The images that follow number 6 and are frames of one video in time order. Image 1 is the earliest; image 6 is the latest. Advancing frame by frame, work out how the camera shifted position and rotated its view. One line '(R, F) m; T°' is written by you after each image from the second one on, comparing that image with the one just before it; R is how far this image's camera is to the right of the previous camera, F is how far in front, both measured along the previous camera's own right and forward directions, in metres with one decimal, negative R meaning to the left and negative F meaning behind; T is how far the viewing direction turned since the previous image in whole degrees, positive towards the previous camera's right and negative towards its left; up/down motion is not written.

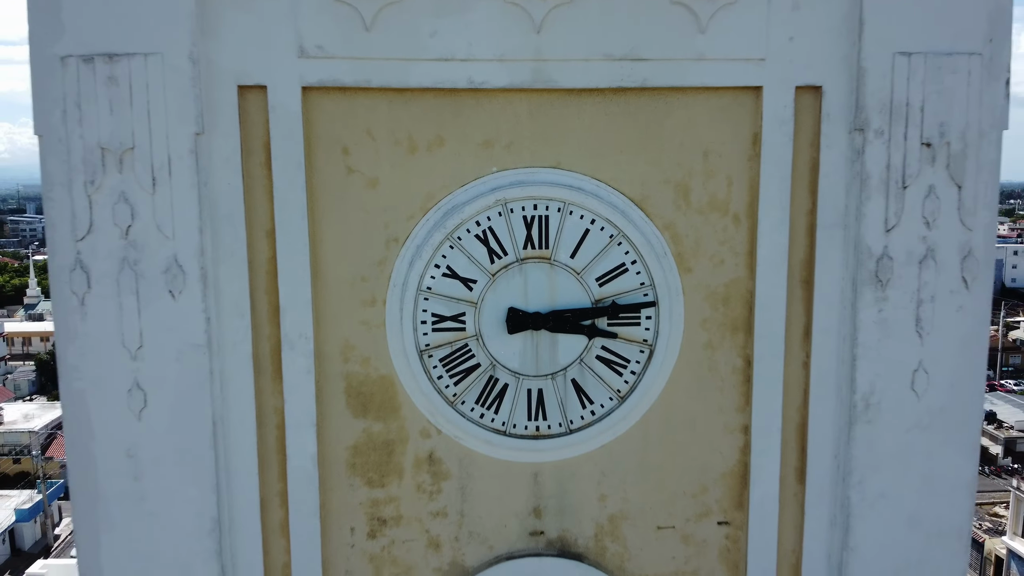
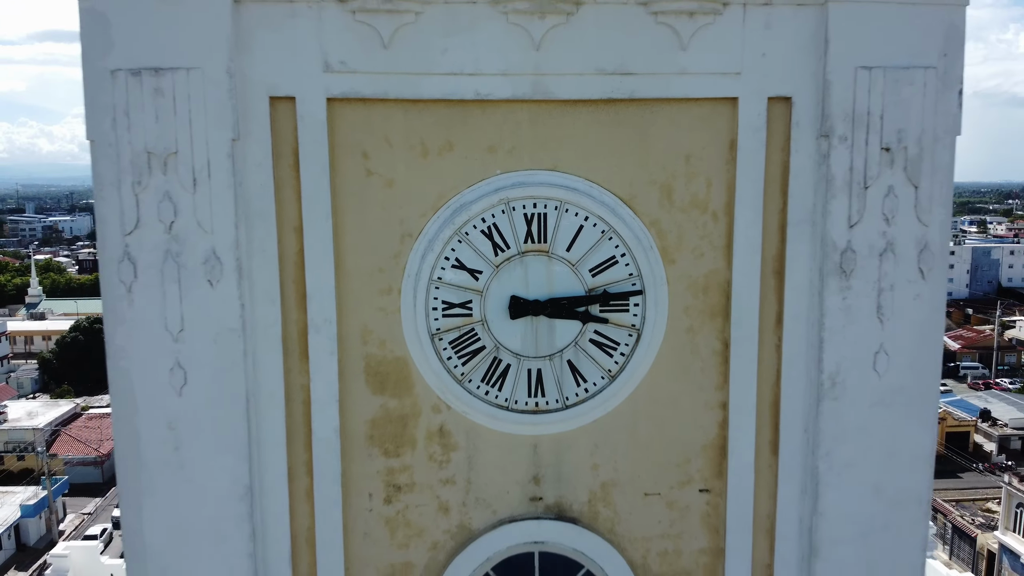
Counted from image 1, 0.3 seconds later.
(0.0, -0.4) m; 0°
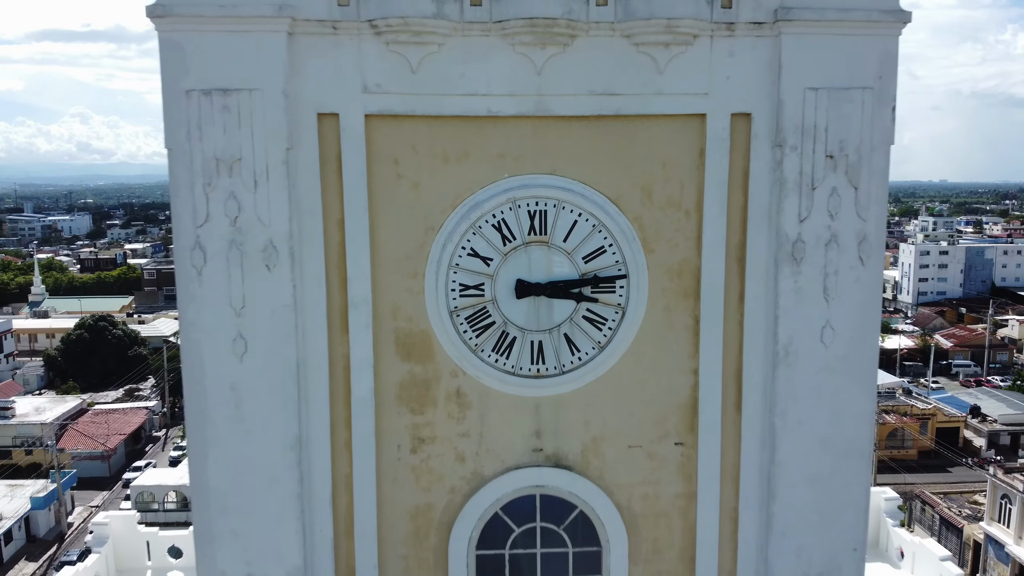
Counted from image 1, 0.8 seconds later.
(0.0, -0.7) m; 0°
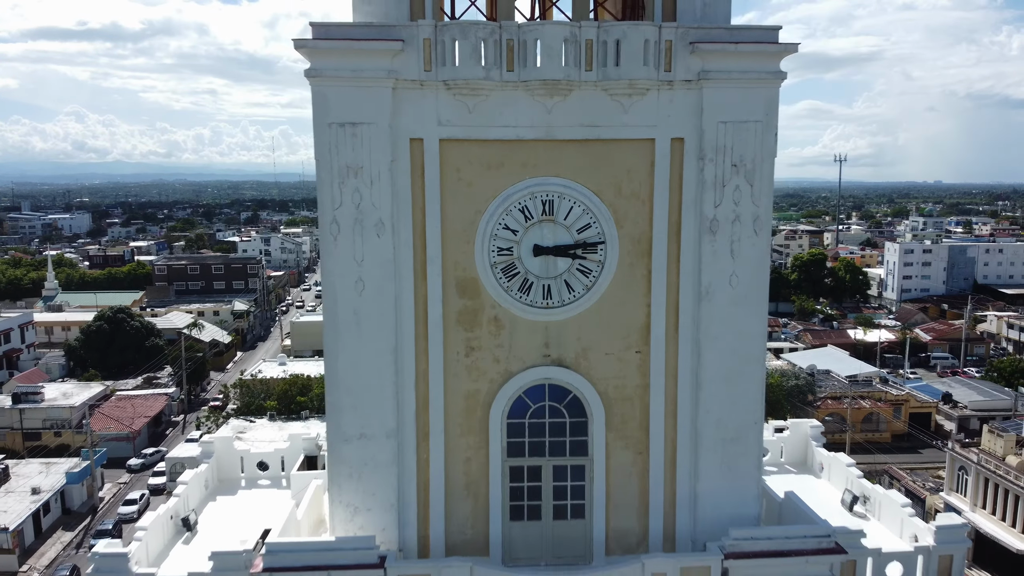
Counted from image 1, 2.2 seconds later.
(-0.2, -2.4) m; 0°
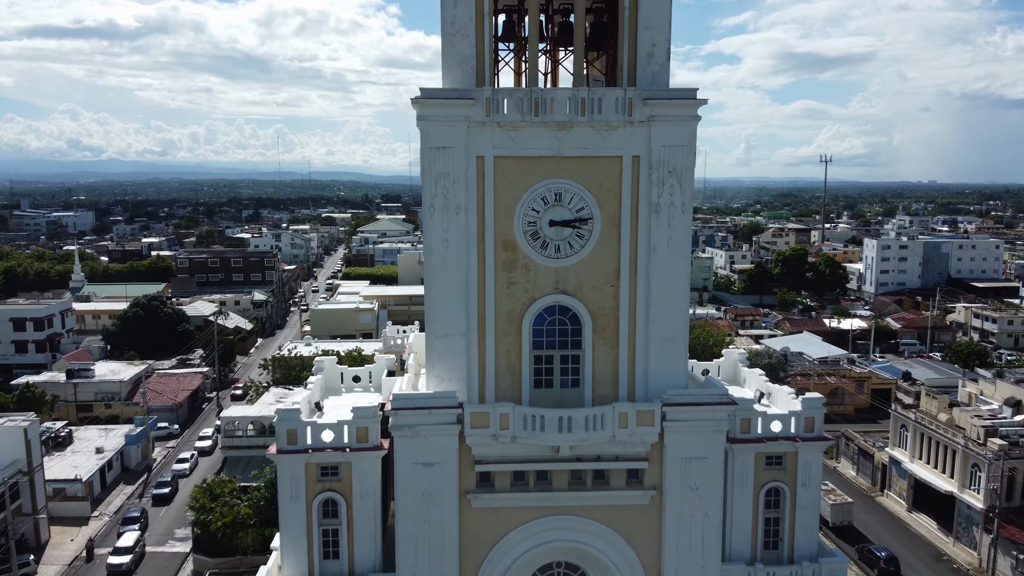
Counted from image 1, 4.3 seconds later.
(-0.5, -4.5) m; 0°
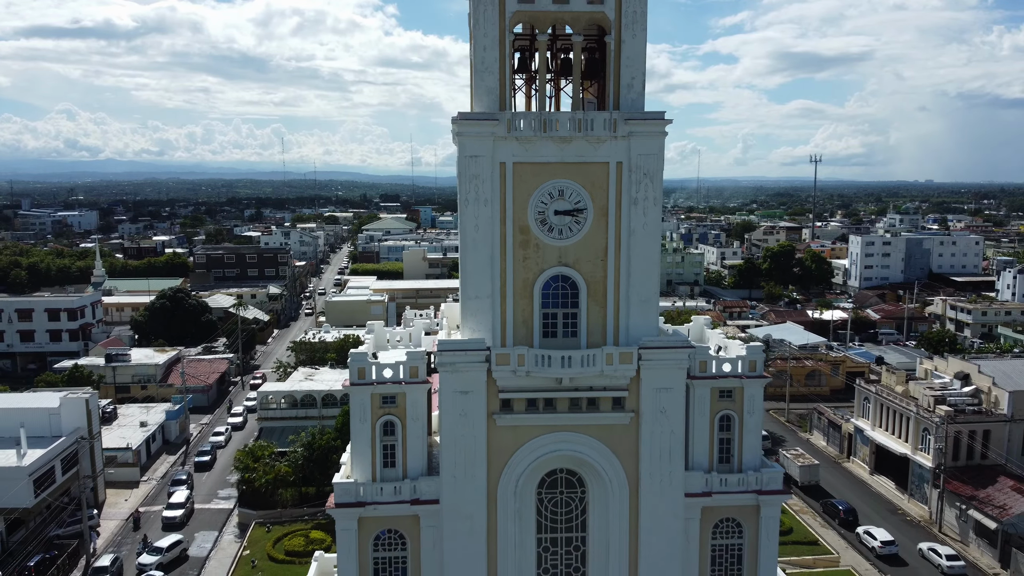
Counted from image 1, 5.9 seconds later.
(-0.4, -3.7) m; 0°
